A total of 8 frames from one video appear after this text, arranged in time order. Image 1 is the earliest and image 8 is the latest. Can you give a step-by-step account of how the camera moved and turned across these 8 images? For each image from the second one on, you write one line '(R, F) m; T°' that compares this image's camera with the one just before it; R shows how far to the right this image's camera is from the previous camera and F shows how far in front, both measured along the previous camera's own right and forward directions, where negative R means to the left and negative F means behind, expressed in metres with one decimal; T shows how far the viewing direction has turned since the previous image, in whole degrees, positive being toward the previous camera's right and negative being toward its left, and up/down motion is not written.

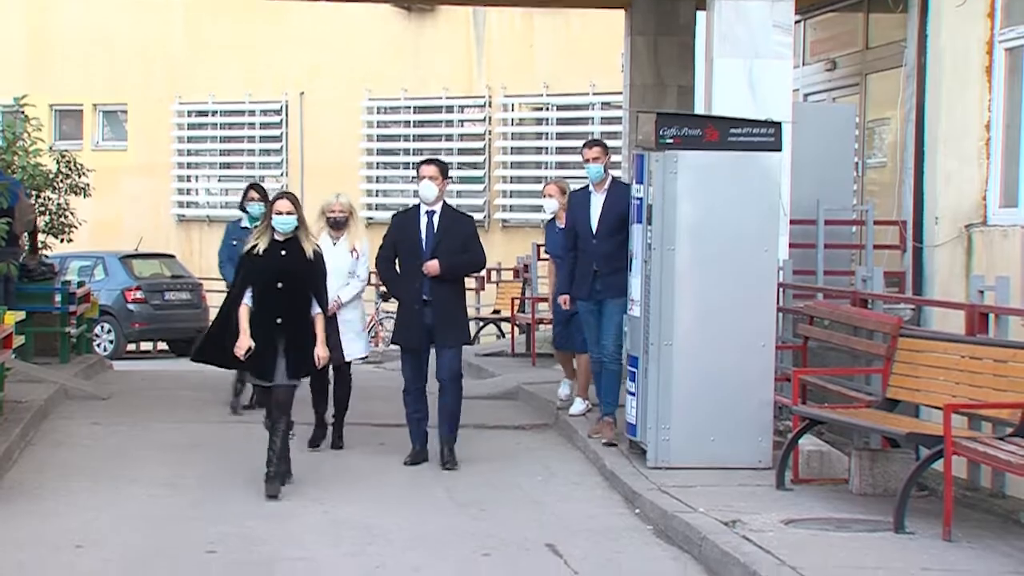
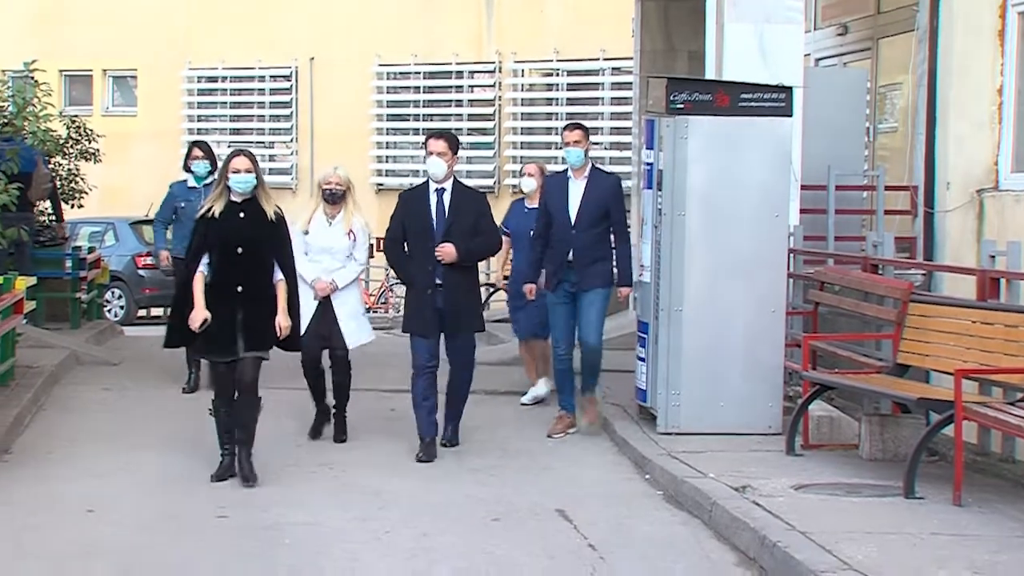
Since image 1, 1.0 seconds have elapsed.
(0.0, 0.0) m; 0°
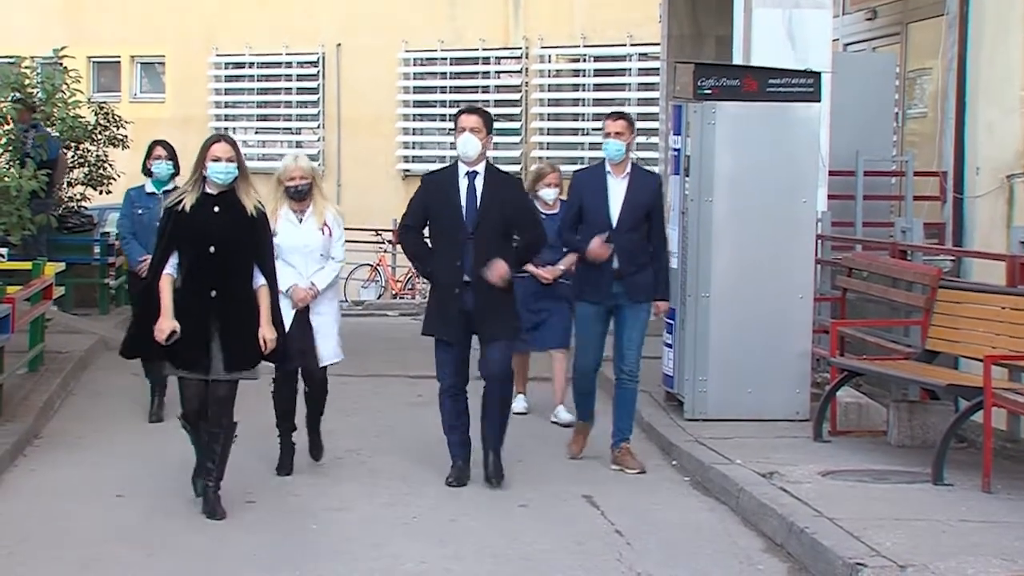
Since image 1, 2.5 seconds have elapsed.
(-0.1, 0.0) m; -1°
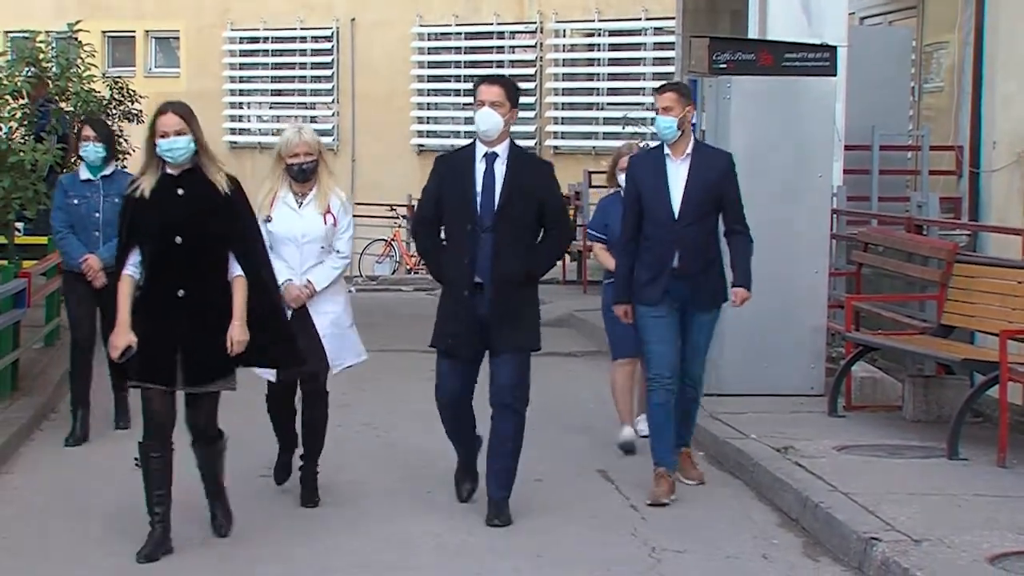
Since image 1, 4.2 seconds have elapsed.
(0.0, 0.0) m; 0°
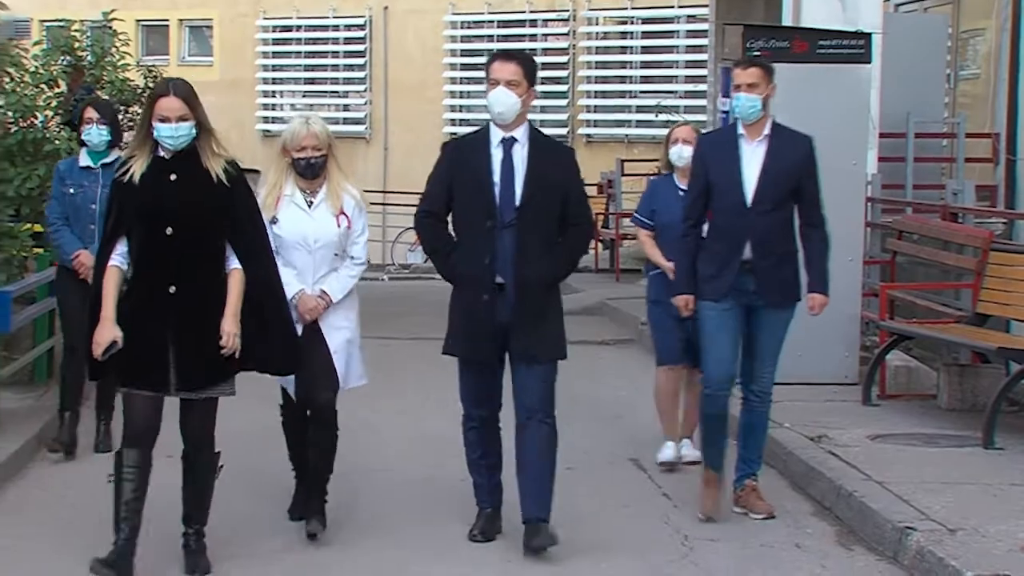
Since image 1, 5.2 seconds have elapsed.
(-0.1, 0.0) m; -1°
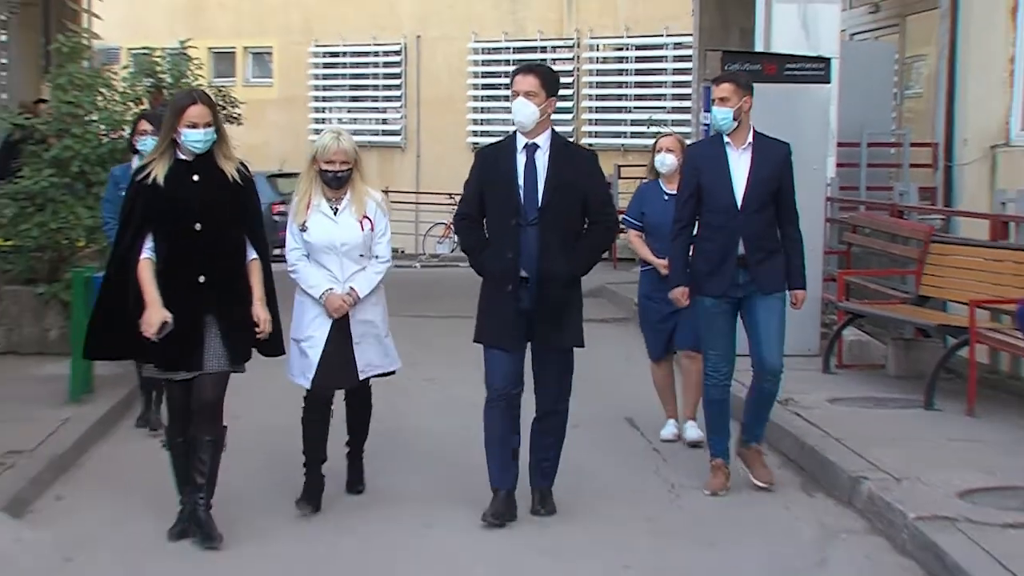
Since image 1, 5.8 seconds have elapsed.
(0.0, -1.4) m; -1°
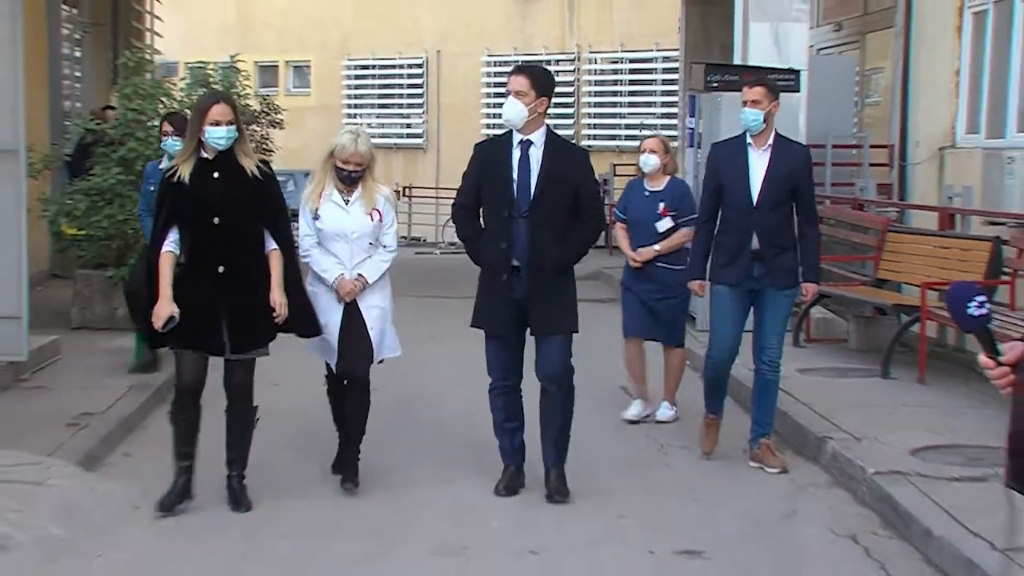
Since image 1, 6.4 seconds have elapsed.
(0.0, -1.3) m; 0°
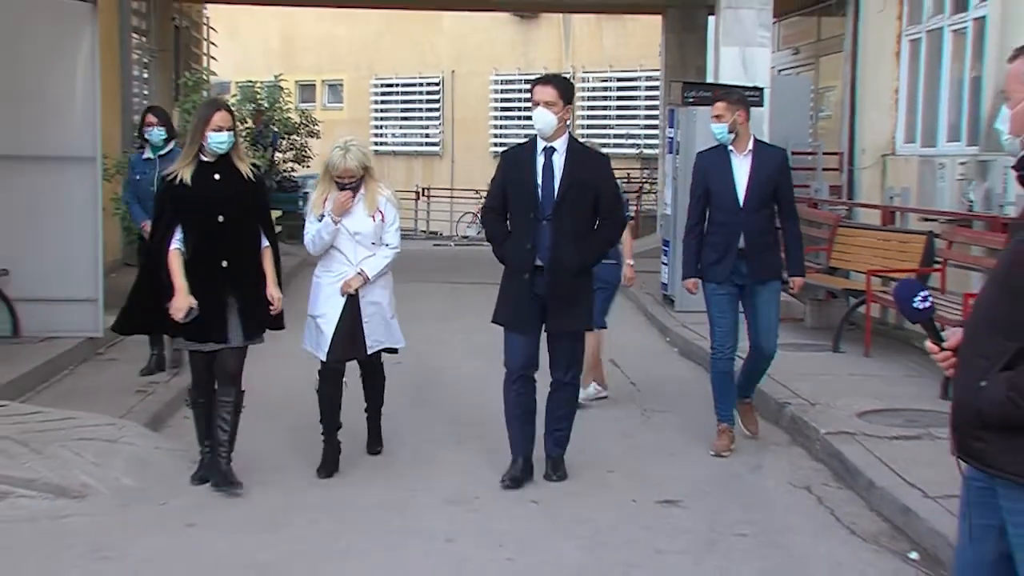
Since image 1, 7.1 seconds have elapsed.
(0.0, -1.7) m; 0°
